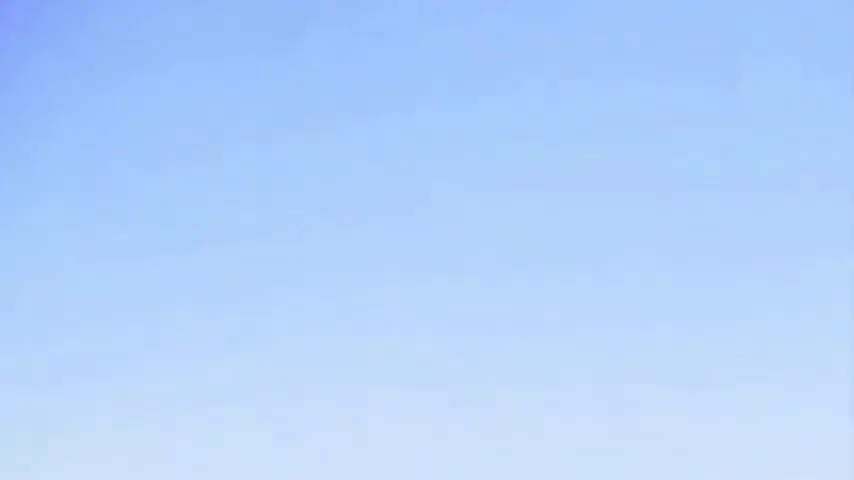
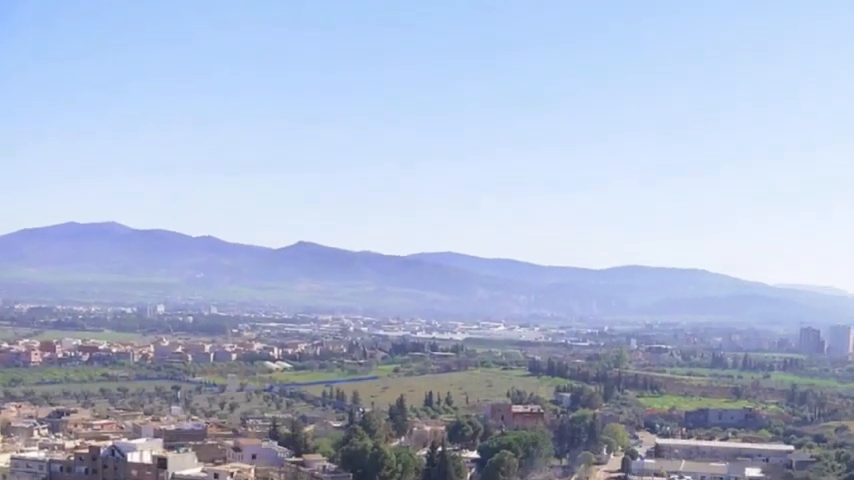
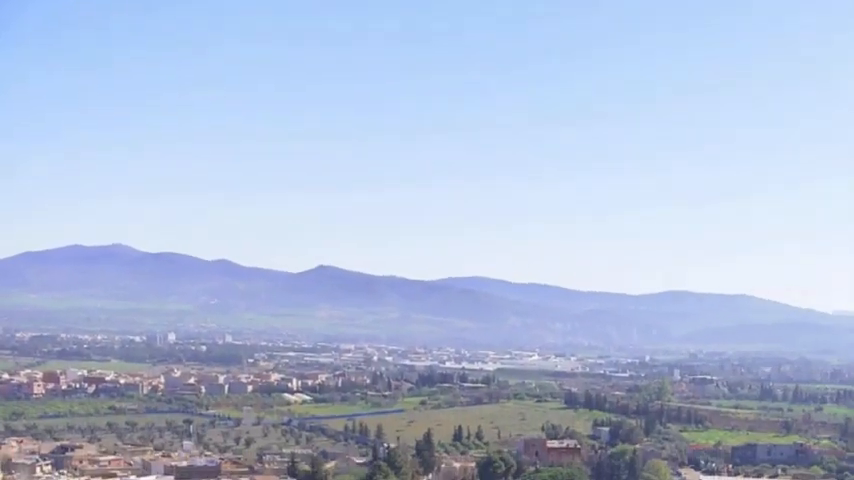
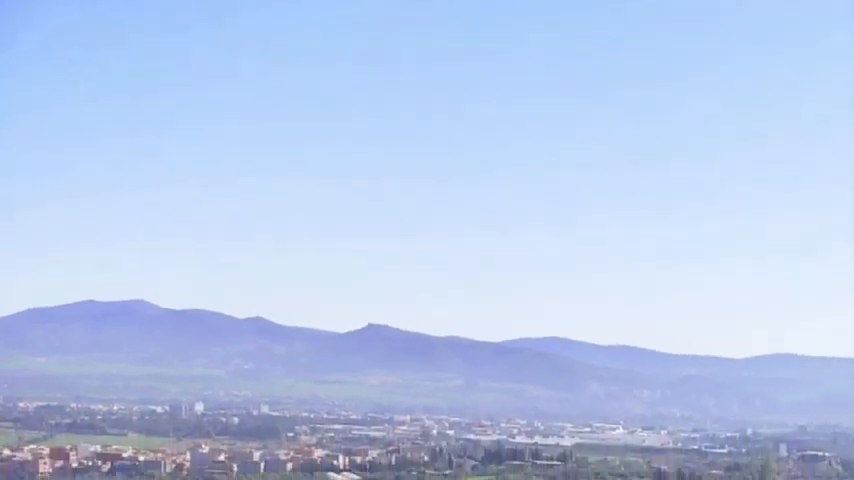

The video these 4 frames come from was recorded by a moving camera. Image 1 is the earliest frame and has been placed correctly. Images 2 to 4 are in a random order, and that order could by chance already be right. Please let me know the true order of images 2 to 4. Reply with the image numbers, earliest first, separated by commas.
4, 3, 2
